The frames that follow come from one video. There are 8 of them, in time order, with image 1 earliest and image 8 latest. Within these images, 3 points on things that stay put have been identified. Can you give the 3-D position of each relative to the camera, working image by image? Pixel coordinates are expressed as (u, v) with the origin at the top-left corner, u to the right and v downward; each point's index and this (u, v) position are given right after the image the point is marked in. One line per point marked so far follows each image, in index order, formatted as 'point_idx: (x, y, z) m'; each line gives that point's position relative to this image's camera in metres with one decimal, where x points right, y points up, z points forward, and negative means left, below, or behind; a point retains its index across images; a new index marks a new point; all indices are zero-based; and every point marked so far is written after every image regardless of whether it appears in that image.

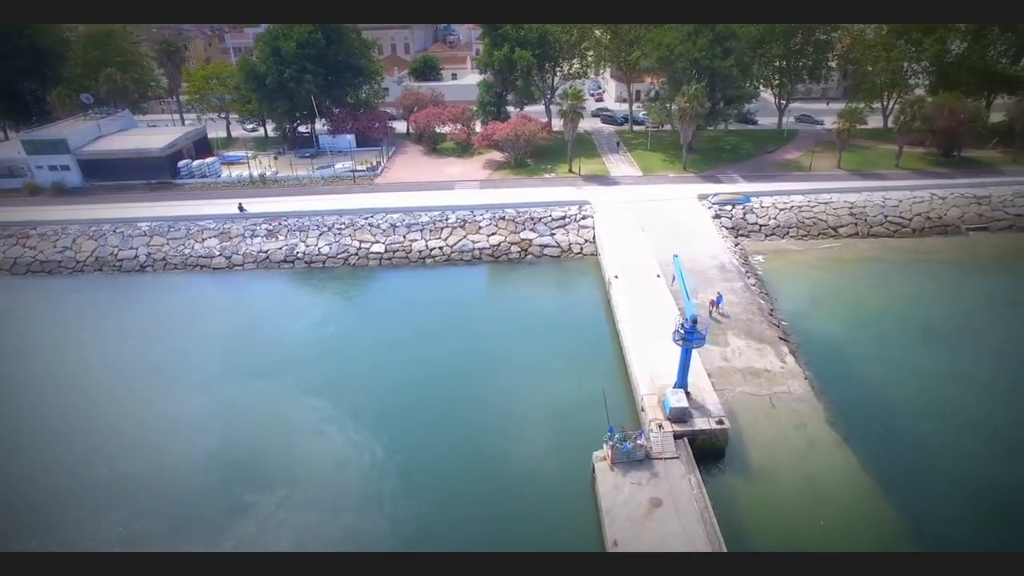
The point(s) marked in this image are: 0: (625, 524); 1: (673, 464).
0: (+1.7, -3.6, +15.1) m
1: (+2.7, -2.9, +16.4) m
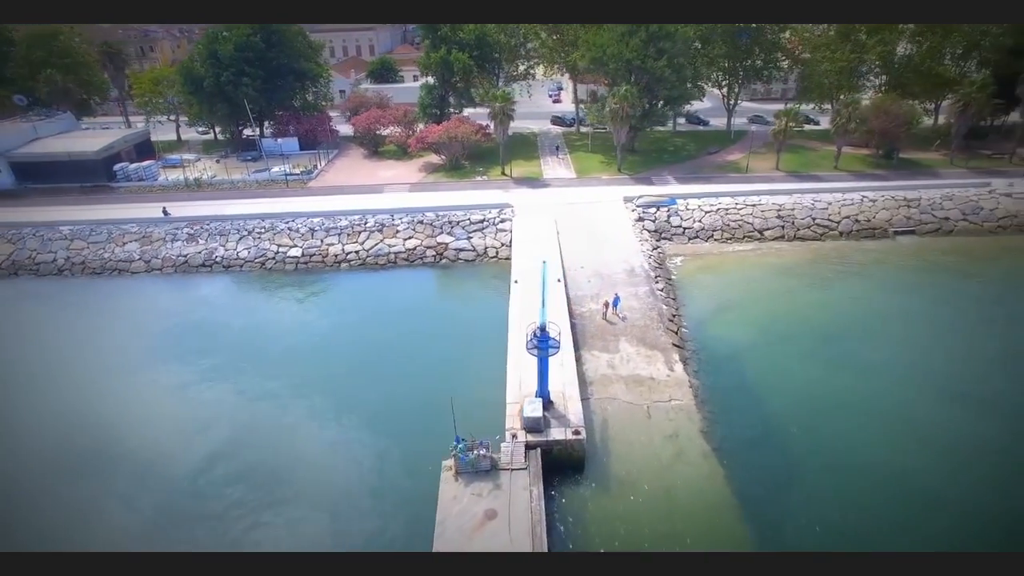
0: (-0.9, -3.7, +15.0) m
1: (+0.1, -3.1, +16.3) m
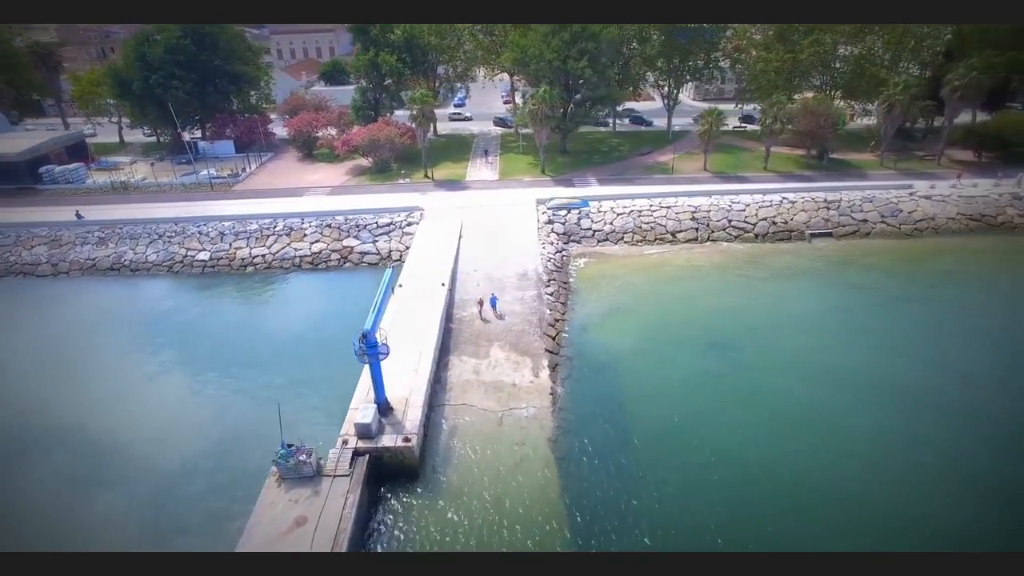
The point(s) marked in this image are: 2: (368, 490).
0: (-3.8, -3.8, +14.9) m
1: (-2.8, -3.2, +16.3) m
2: (-2.4, -3.3, +16.4) m
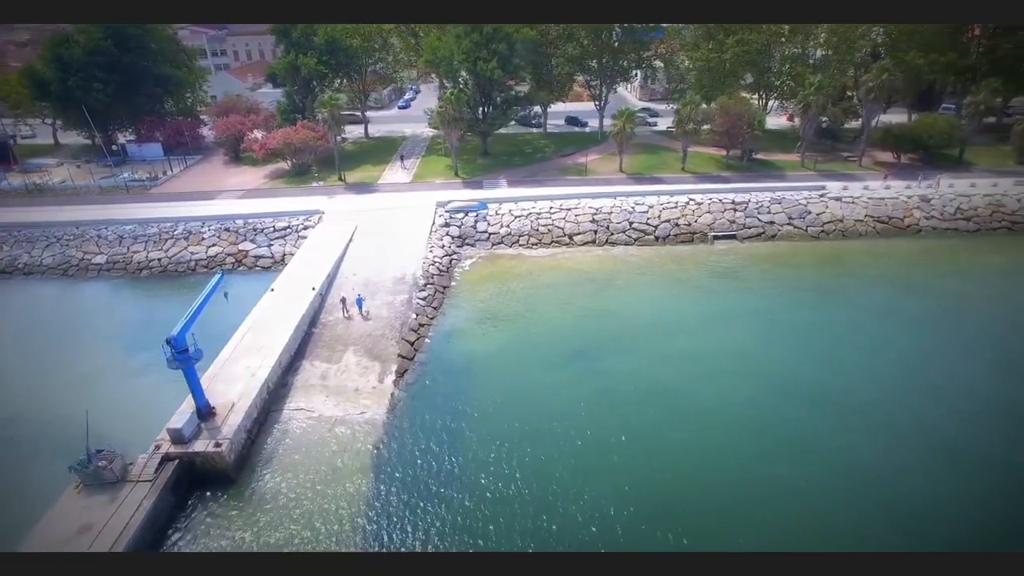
0: (-7.1, -3.9, +15.0) m
1: (-6.1, -3.3, +16.3) m
2: (-5.7, -3.4, +16.5) m
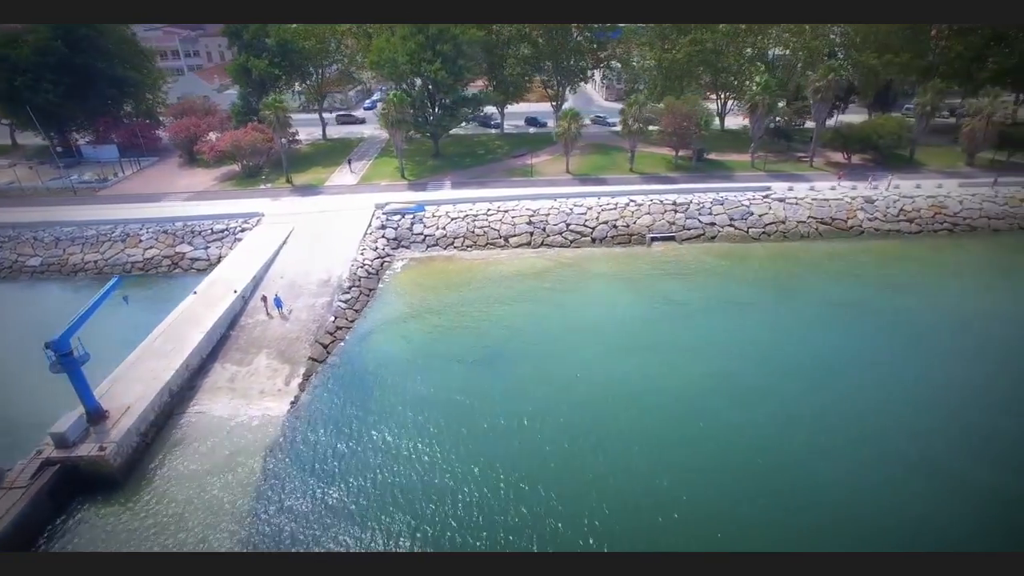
0: (-9.2, -4.0, +15.0) m
1: (-8.2, -3.4, +16.4) m
2: (-7.7, -3.5, +16.5) m
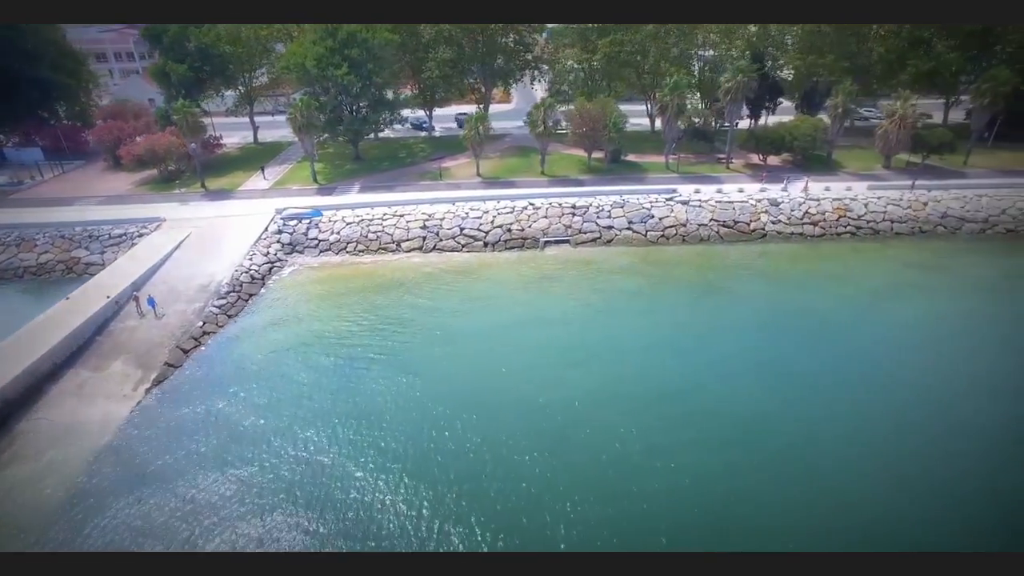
0: (-12.5, -4.2, +15.2) m
1: (-11.5, -3.5, +16.5) m
2: (-11.1, -3.7, +16.6) m
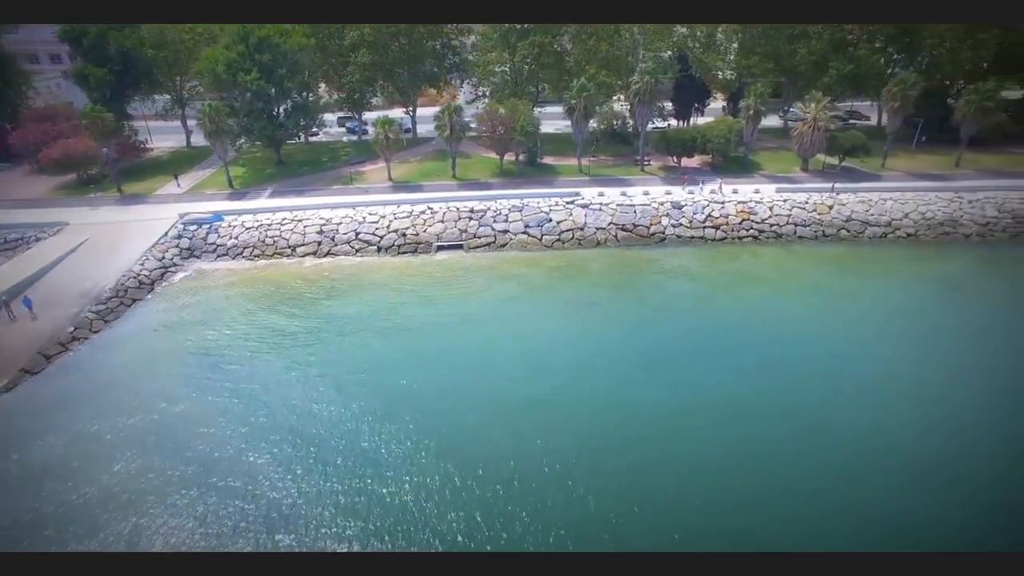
0: (-15.9, -4.3, +15.3) m
1: (-14.9, -3.7, +16.6) m
2: (-14.4, -3.8, +16.7) m
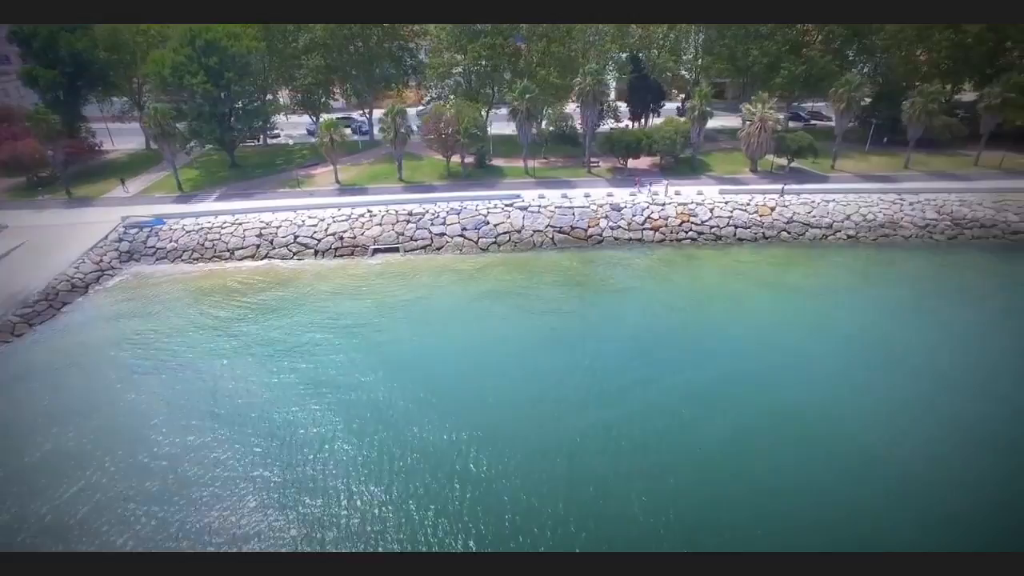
0: (-17.9, -4.4, +15.4) m
1: (-16.9, -3.8, +16.7) m
2: (-16.4, -4.0, +16.8) m
